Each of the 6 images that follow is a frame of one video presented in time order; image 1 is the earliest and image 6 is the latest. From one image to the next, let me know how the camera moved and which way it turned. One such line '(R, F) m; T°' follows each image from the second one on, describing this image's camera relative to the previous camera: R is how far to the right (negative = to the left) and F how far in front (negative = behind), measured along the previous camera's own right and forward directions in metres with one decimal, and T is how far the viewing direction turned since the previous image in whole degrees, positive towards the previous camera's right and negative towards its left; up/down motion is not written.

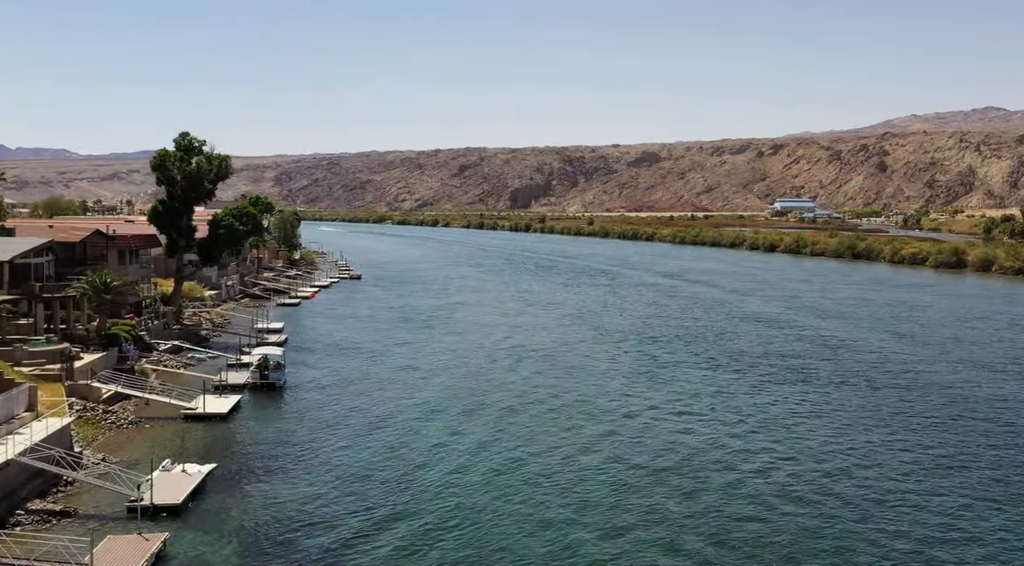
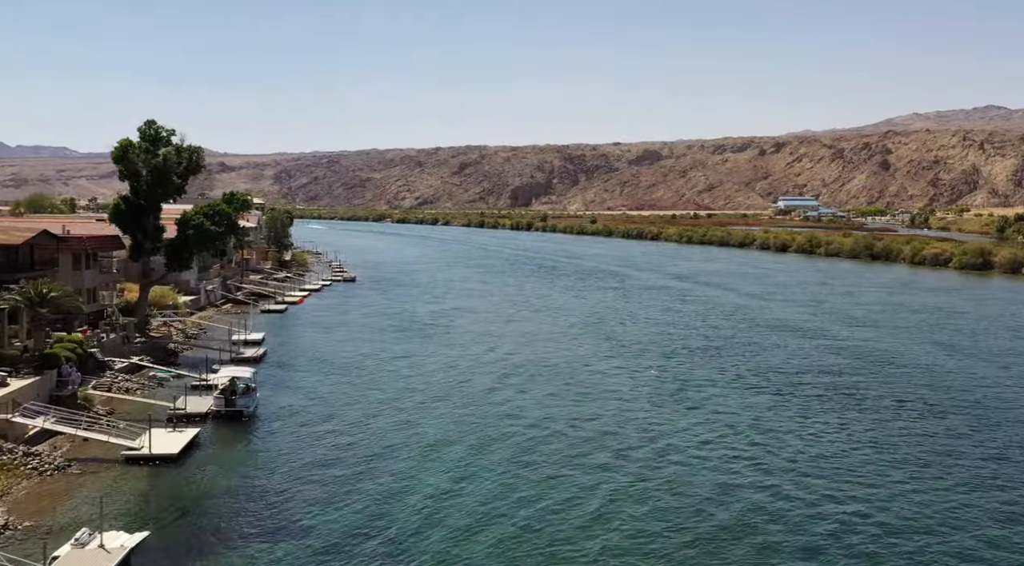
(-0.3, +4.2) m; 0°
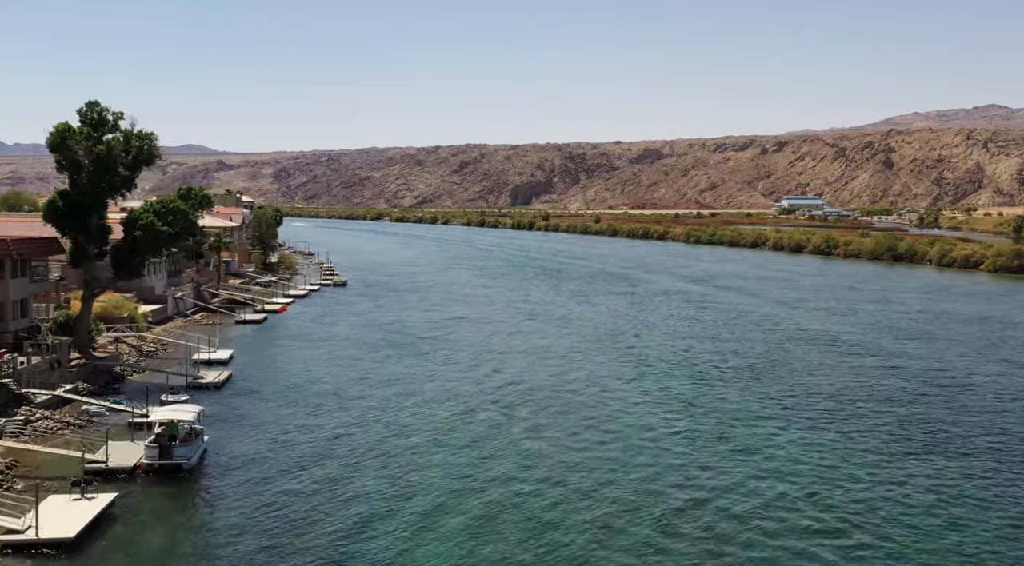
(-0.3, +5.2) m; 0°
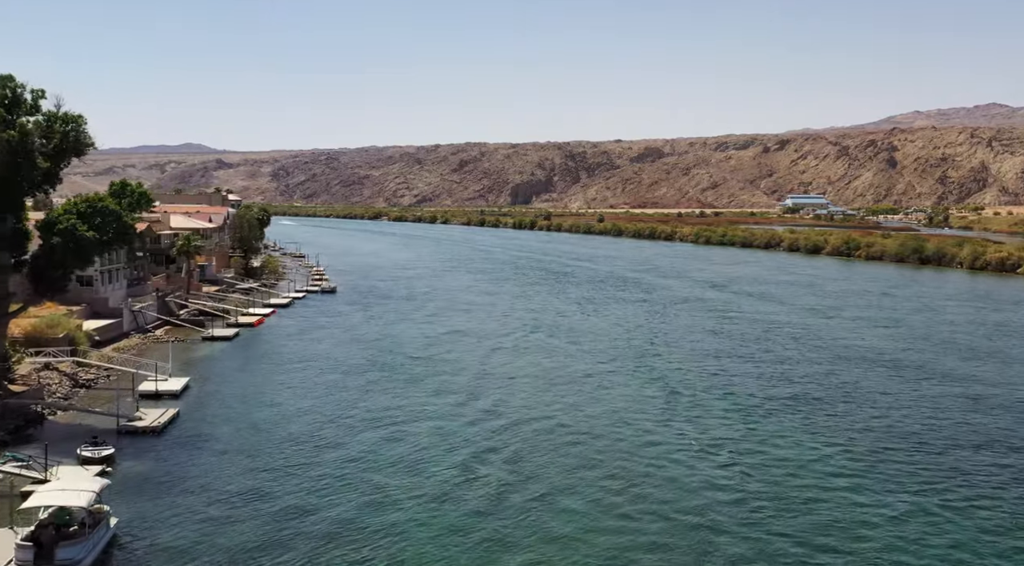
(-0.3, +5.4) m; 0°
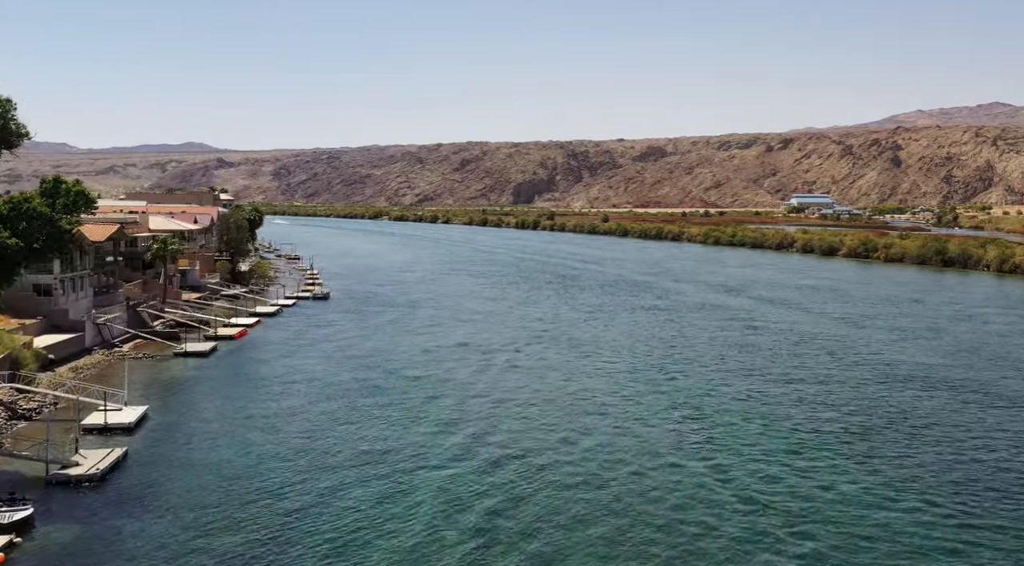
(-0.2, +3.8) m; 0°
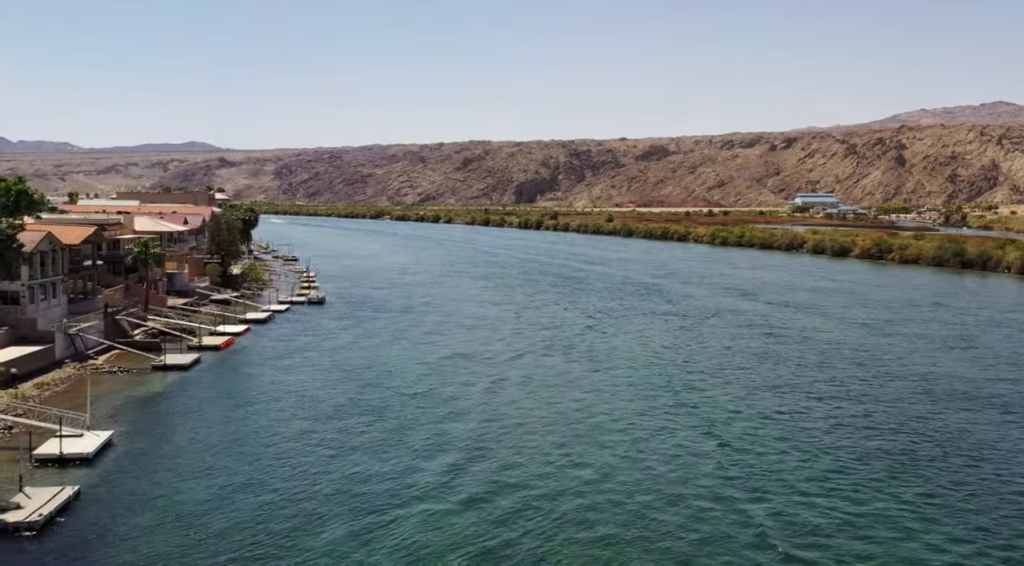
(-0.2, +2.6) m; 0°
